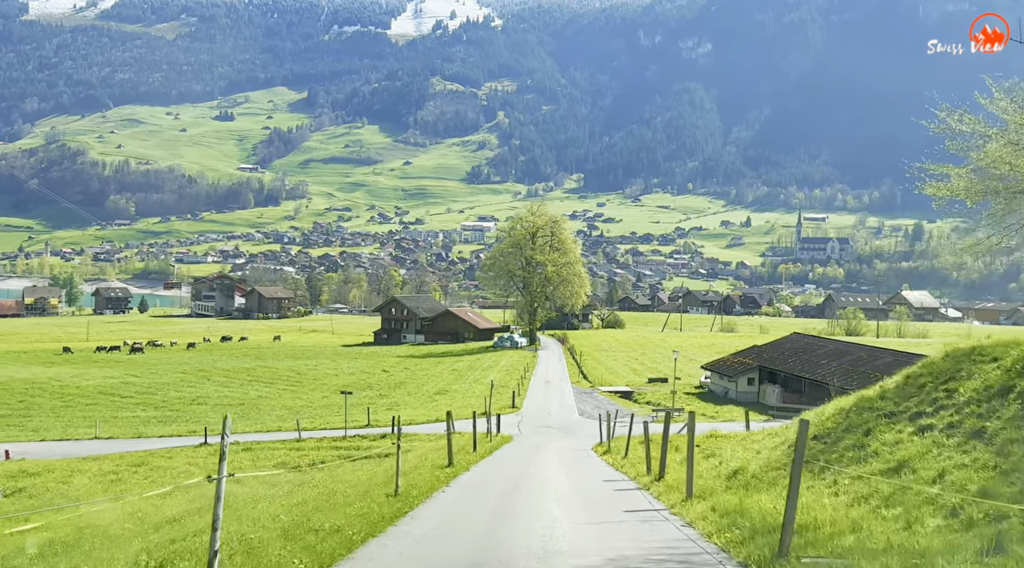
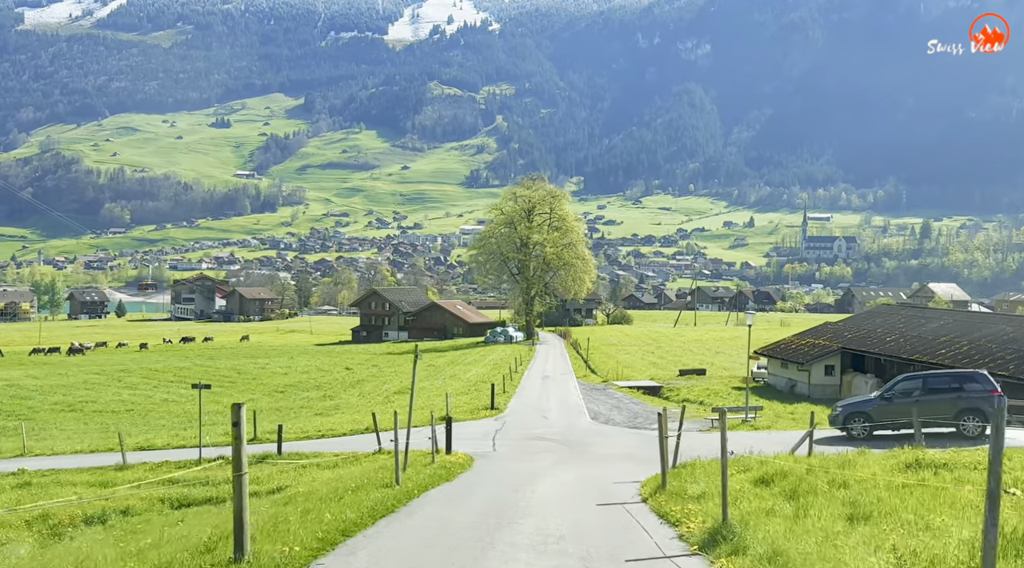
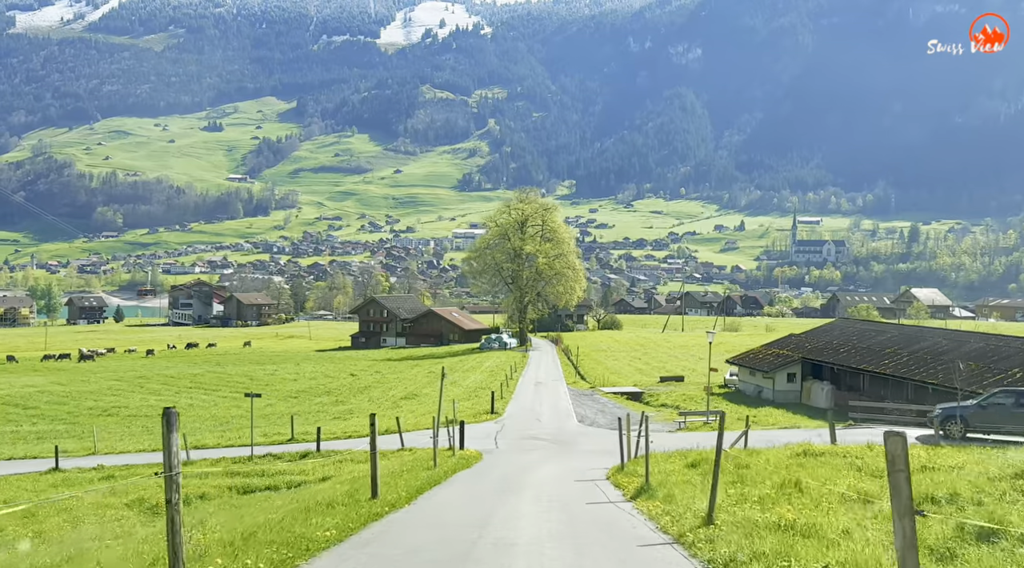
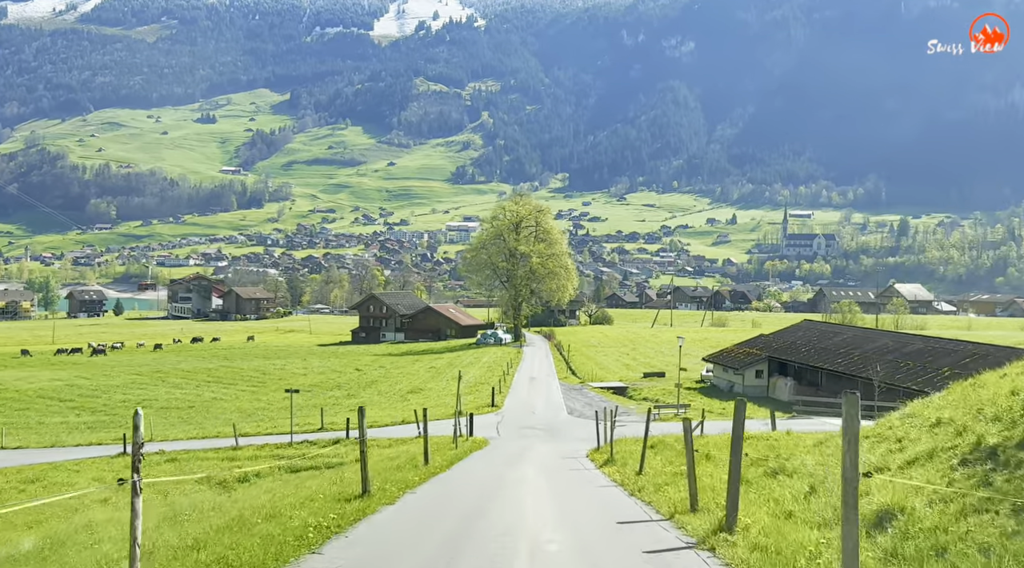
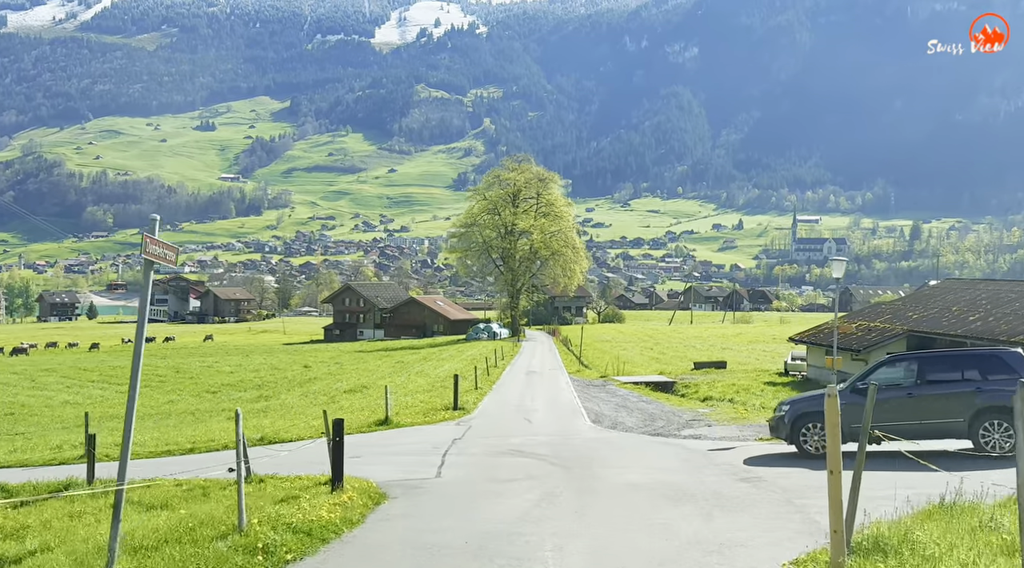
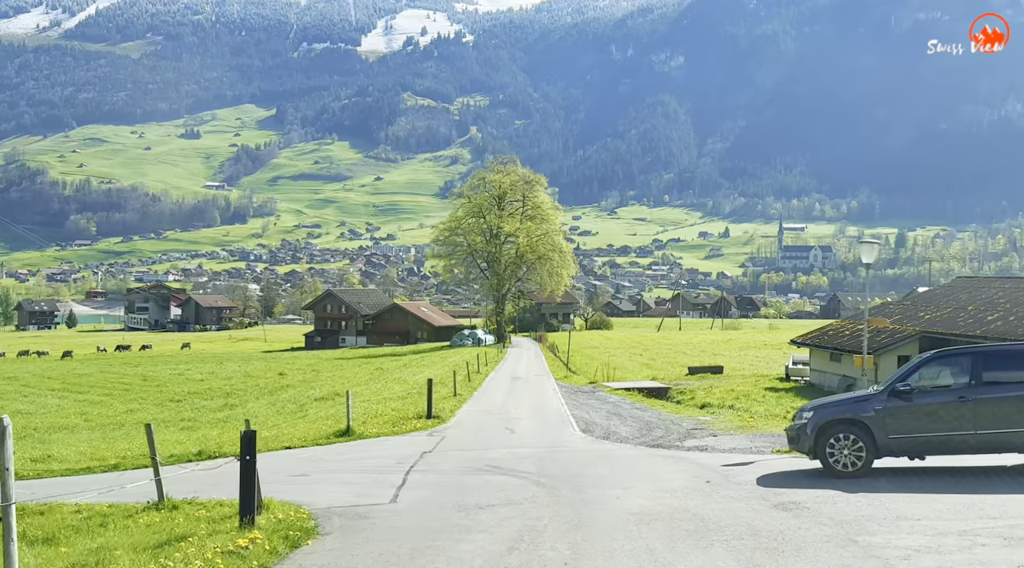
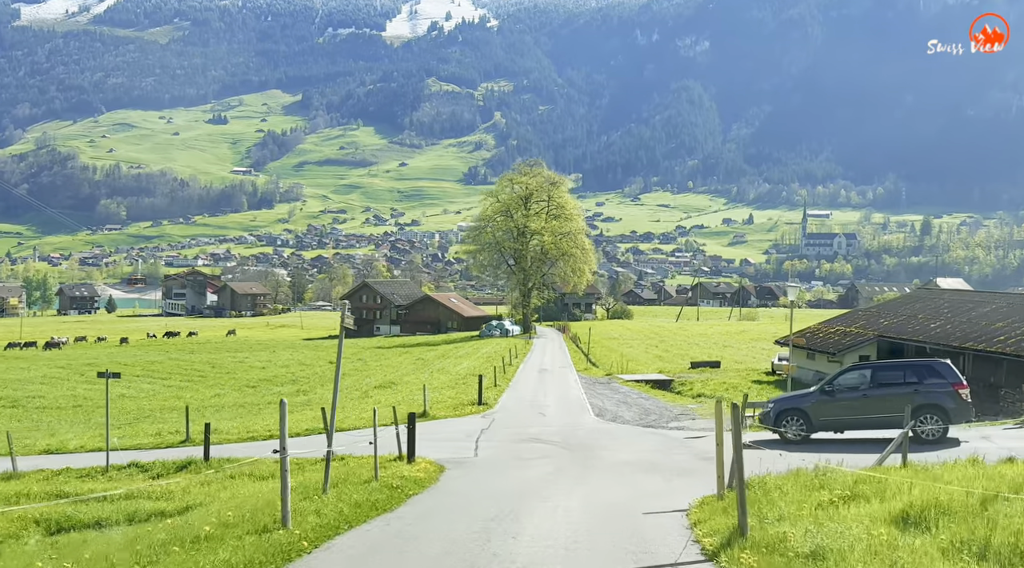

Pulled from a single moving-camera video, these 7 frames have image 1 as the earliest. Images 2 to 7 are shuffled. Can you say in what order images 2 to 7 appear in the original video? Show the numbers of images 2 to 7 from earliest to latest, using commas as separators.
4, 3, 2, 7, 5, 6
